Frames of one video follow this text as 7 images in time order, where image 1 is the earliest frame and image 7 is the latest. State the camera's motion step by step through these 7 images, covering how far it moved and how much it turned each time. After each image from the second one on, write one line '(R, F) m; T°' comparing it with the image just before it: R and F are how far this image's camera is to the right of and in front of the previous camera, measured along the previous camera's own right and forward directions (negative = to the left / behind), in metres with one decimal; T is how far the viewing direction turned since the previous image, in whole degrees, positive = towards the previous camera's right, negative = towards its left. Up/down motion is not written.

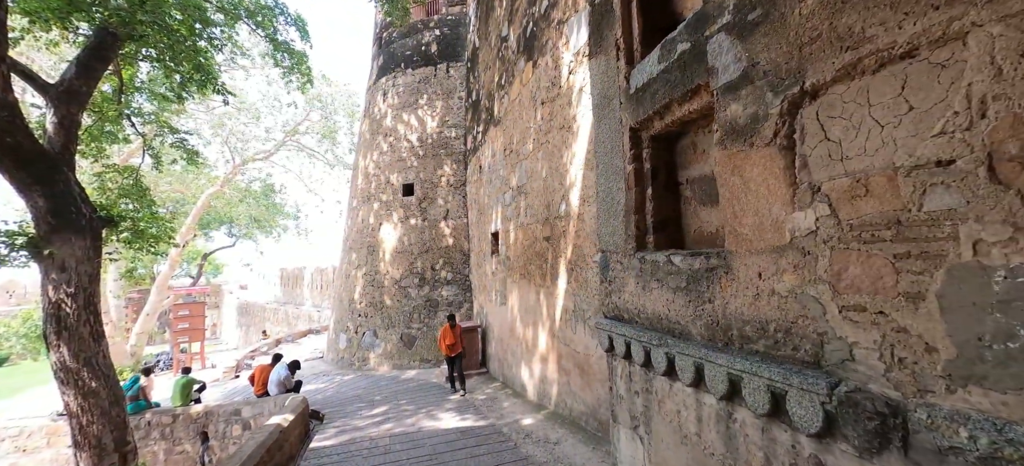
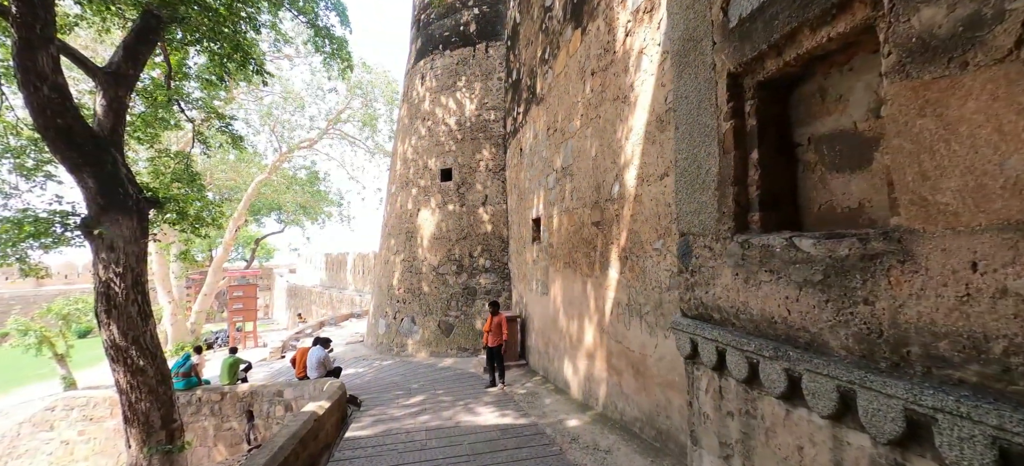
(-0.1, +0.4) m; -5°
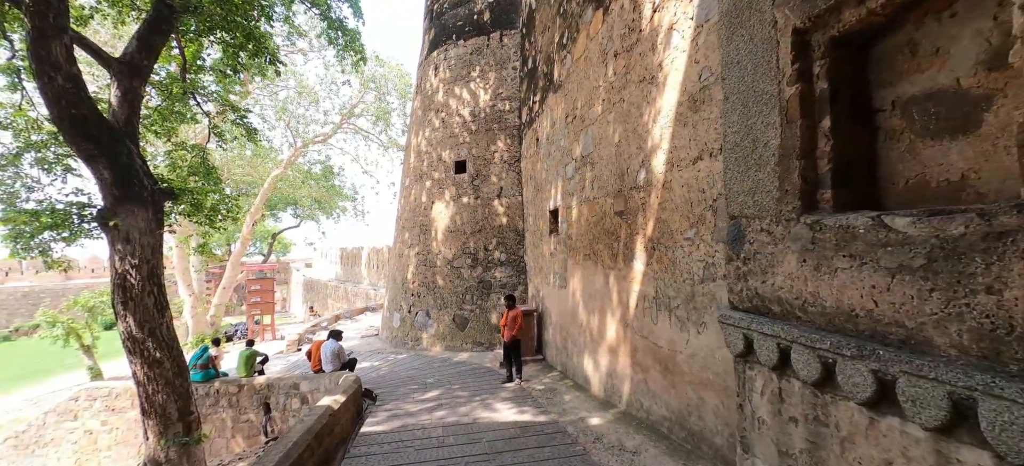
(-0.1, +0.2) m; -2°
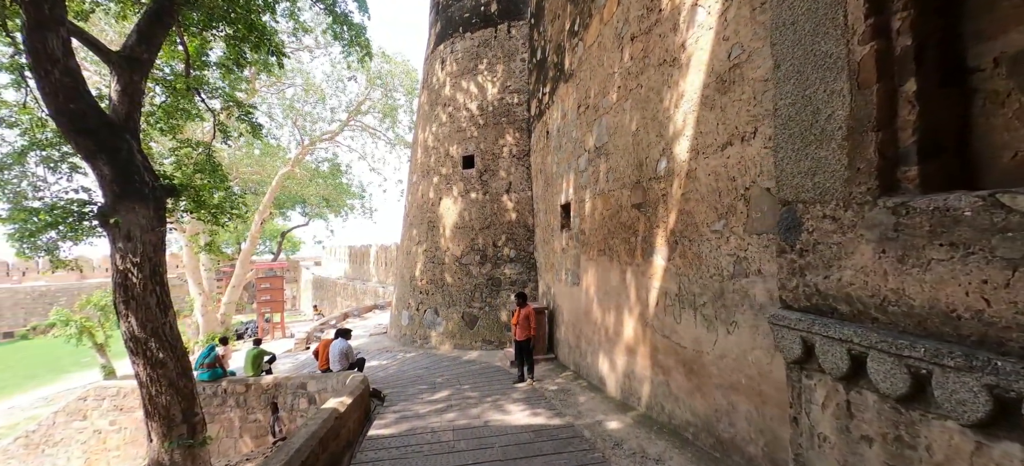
(0.0, +0.2) m; -1°
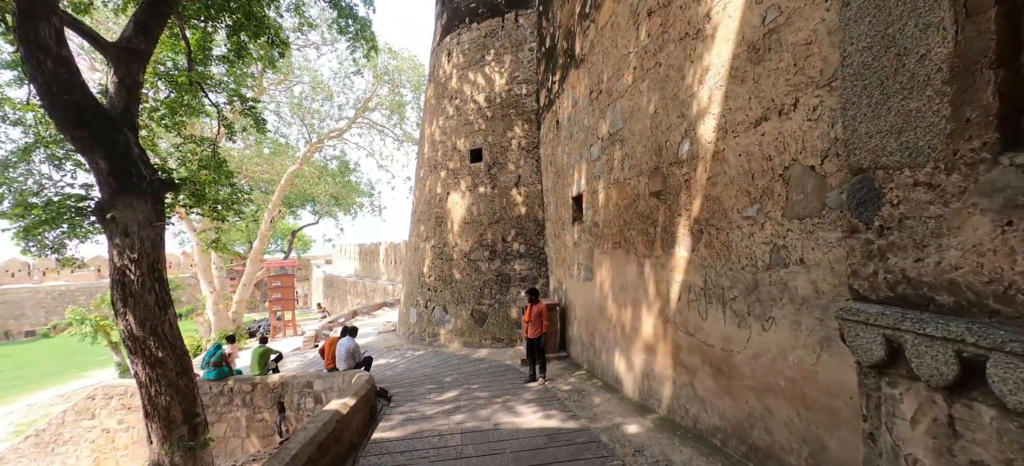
(0.0, +0.2) m; -1°
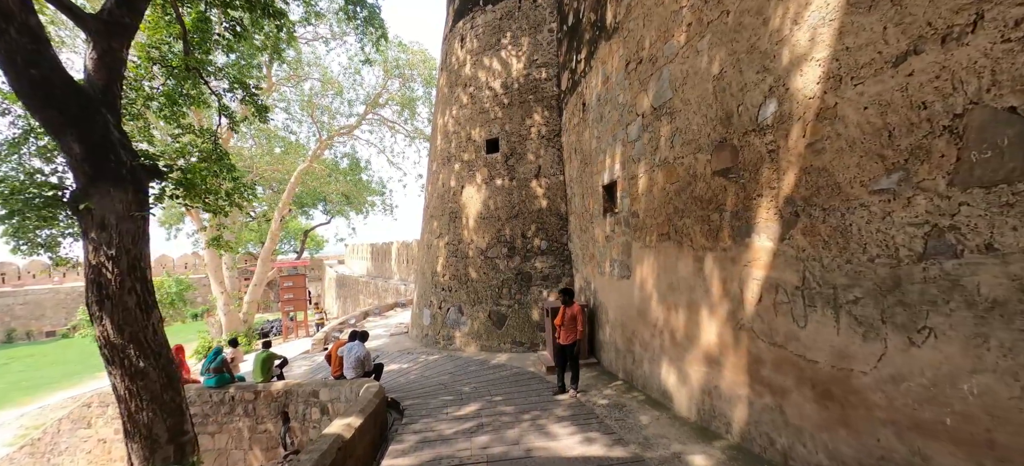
(-0.1, +0.6) m; -1°
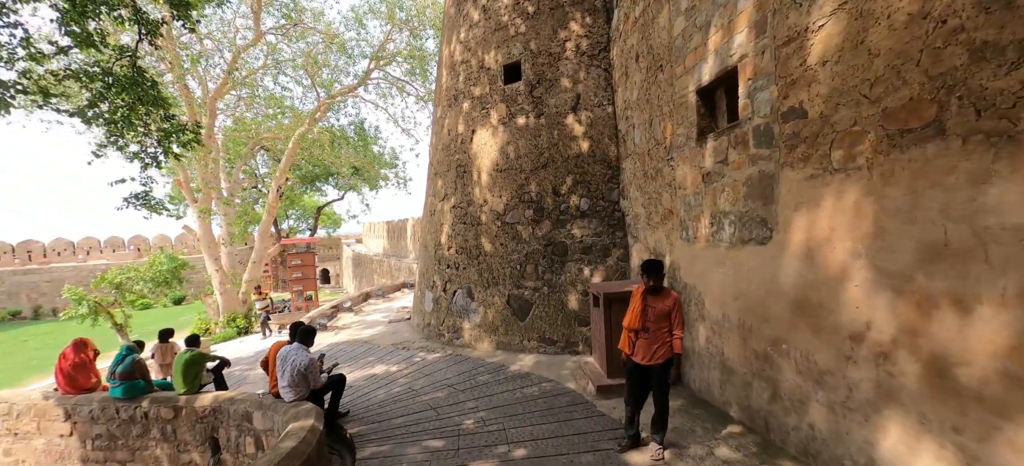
(-0.1, +1.9) m; -3°
